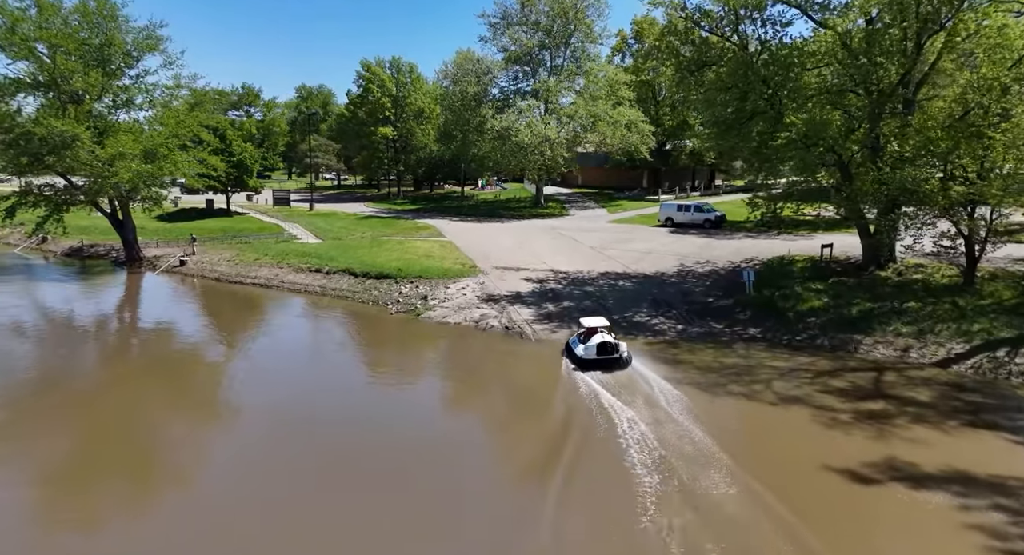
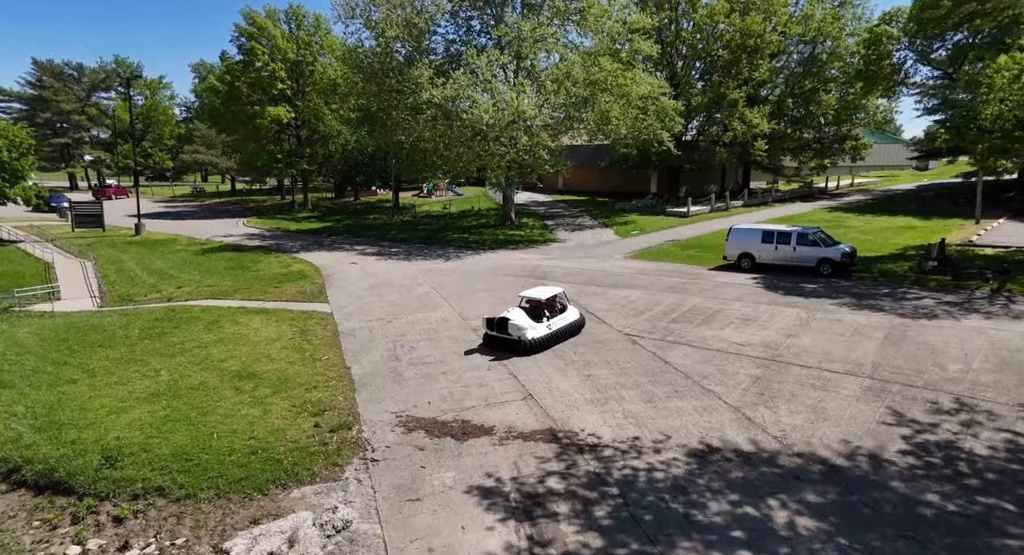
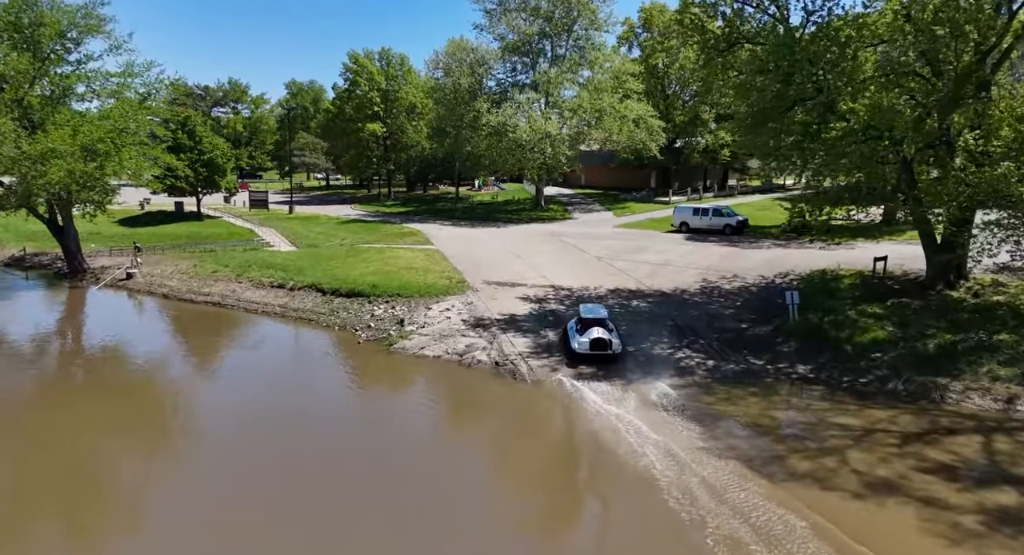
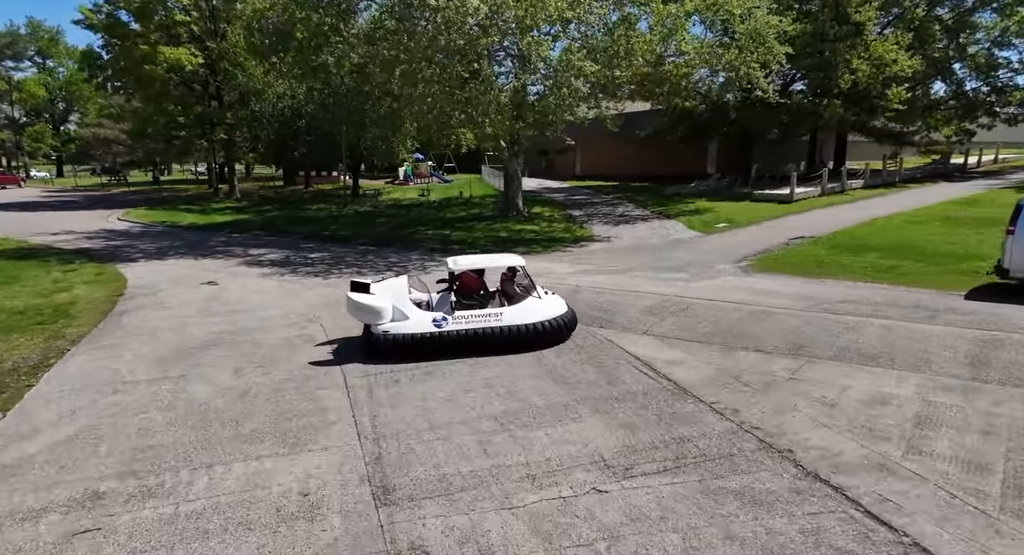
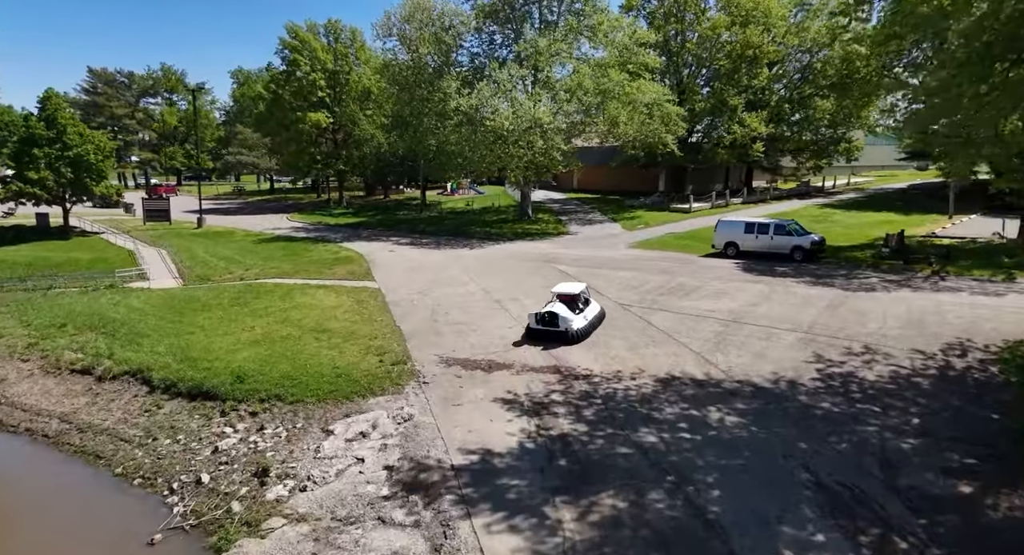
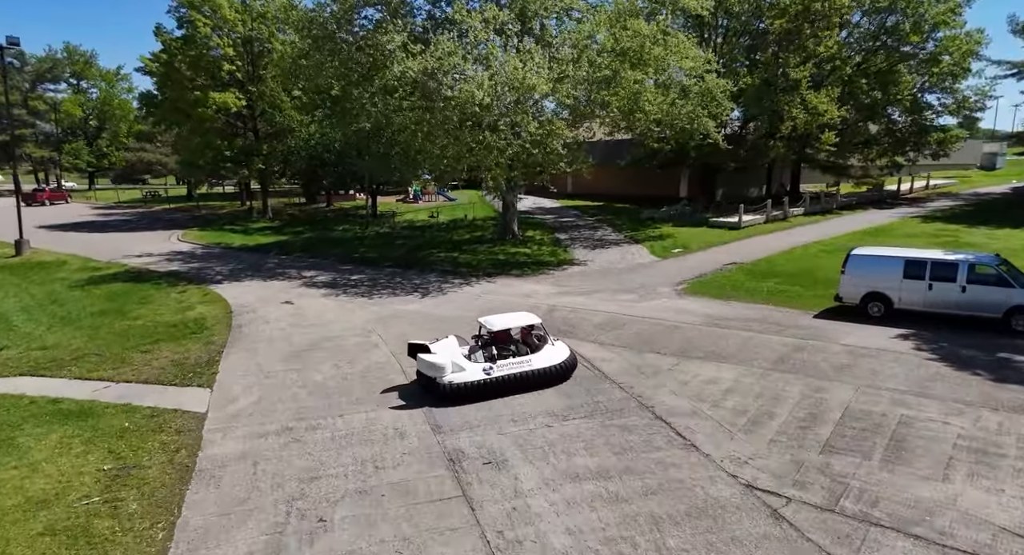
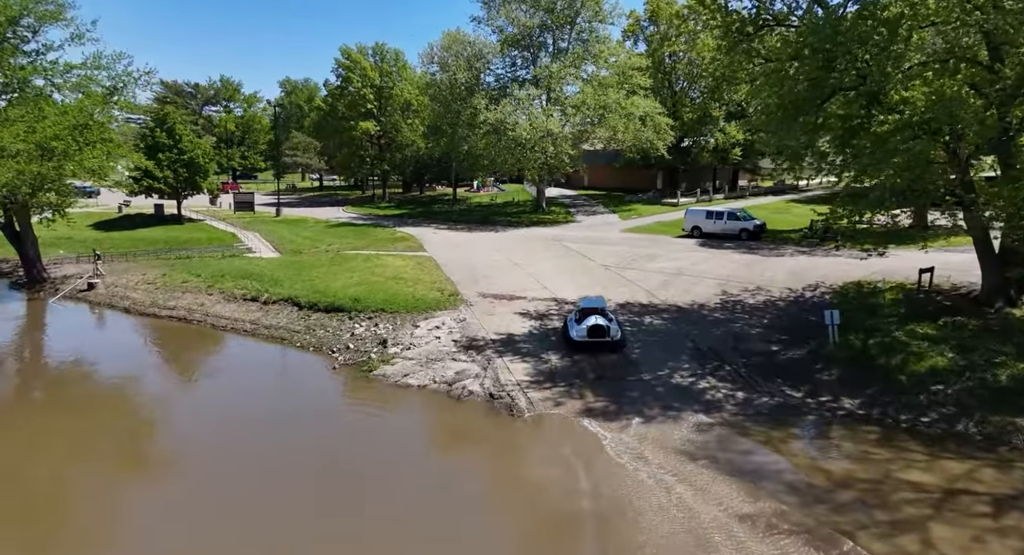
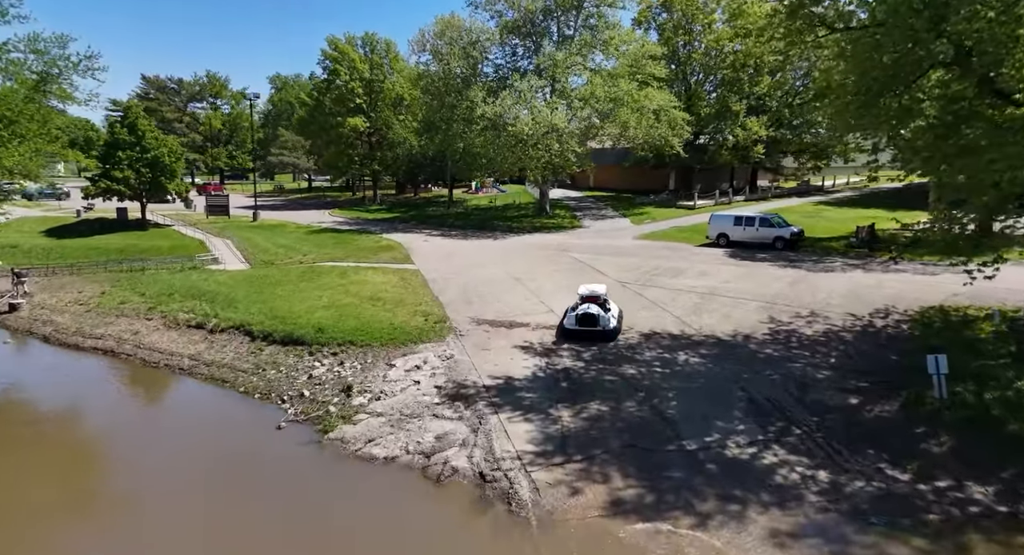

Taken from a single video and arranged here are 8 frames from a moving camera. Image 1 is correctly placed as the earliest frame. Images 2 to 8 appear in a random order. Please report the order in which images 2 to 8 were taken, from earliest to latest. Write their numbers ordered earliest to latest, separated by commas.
3, 7, 8, 5, 2, 6, 4
